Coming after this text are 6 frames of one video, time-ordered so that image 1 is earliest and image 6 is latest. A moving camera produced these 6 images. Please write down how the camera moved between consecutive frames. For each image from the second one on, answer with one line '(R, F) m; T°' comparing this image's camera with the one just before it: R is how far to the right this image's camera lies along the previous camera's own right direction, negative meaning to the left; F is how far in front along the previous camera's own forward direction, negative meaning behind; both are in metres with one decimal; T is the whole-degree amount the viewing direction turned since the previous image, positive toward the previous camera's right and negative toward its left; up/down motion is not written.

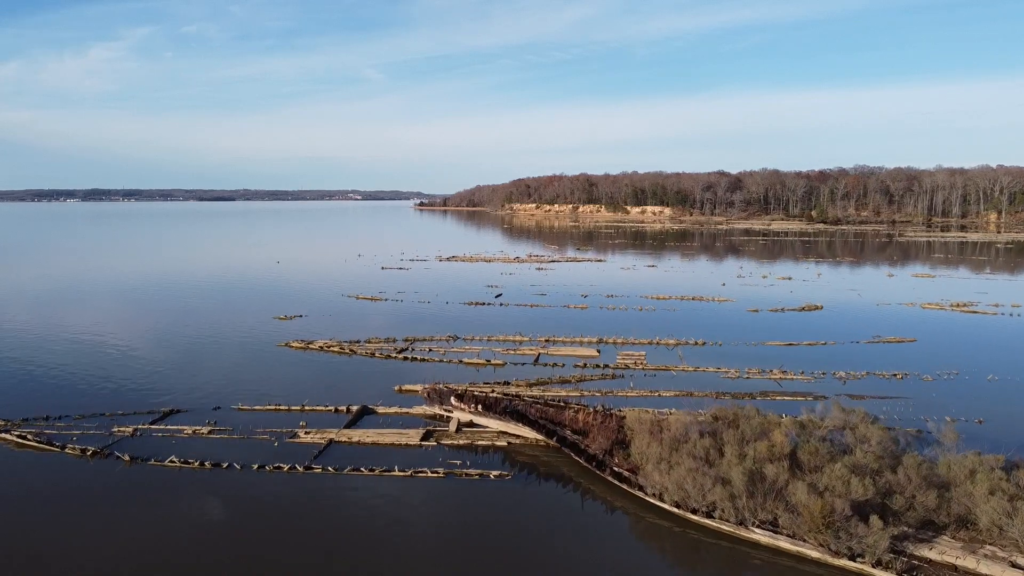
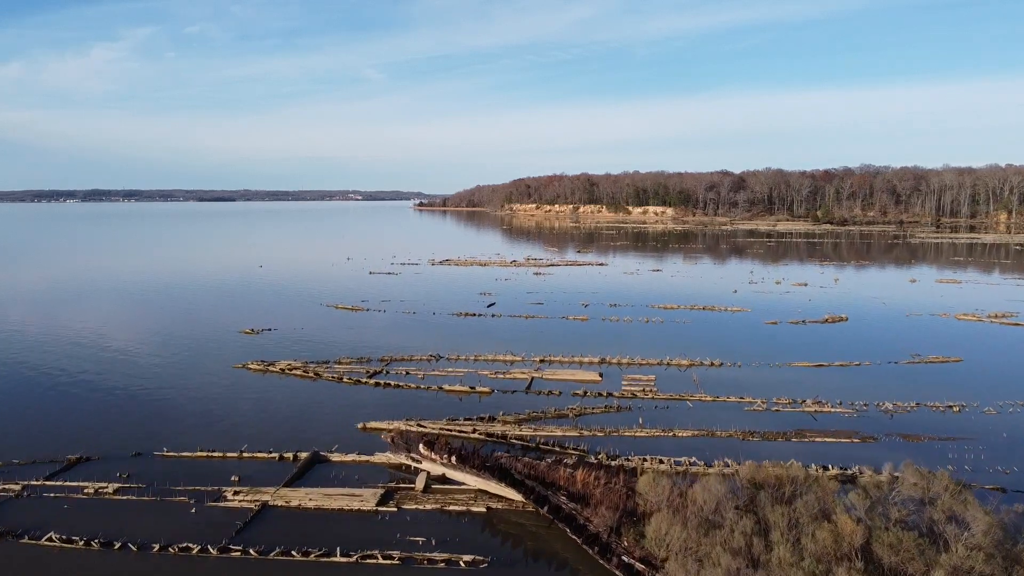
(+0.1, +1.1) m; 0°
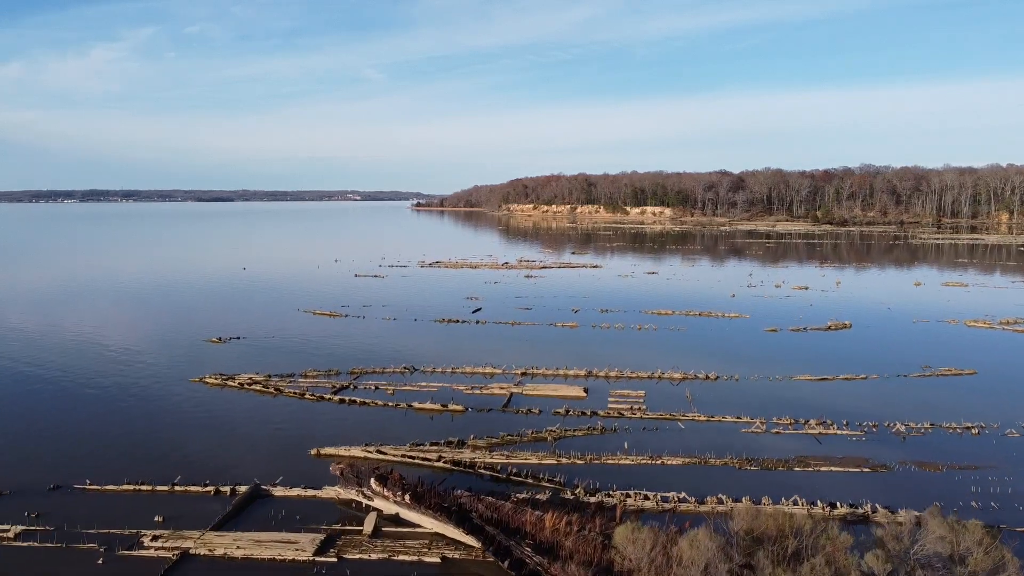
(+0.2, +0.6) m; 0°
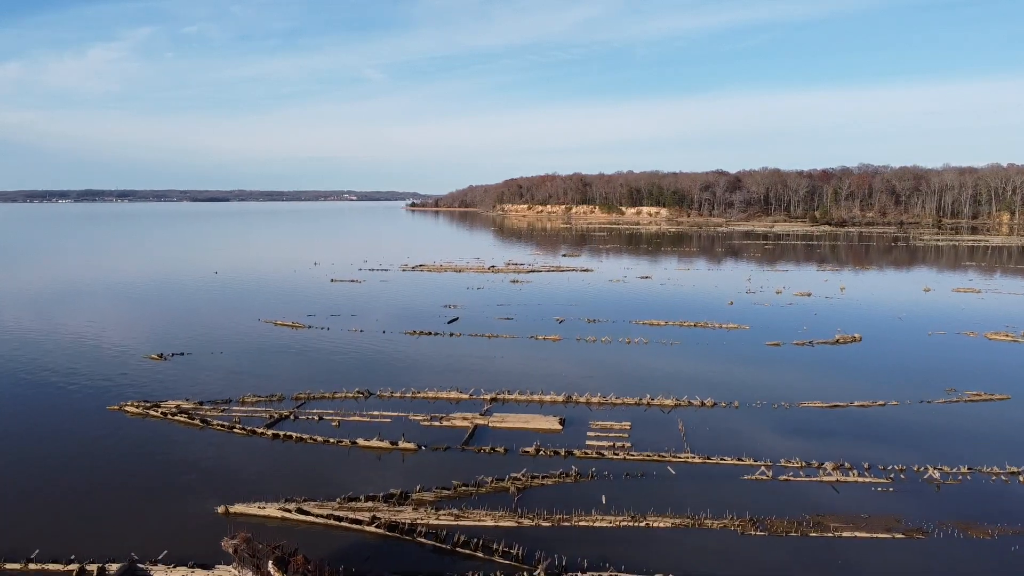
(+0.3, +0.9) m; 0°
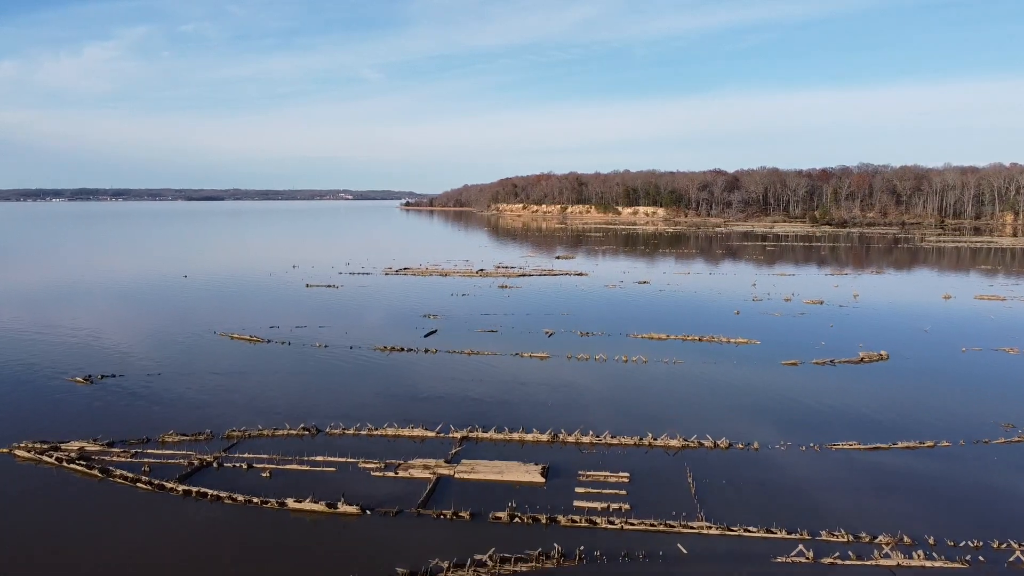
(+0.2, +1.1) m; 0°
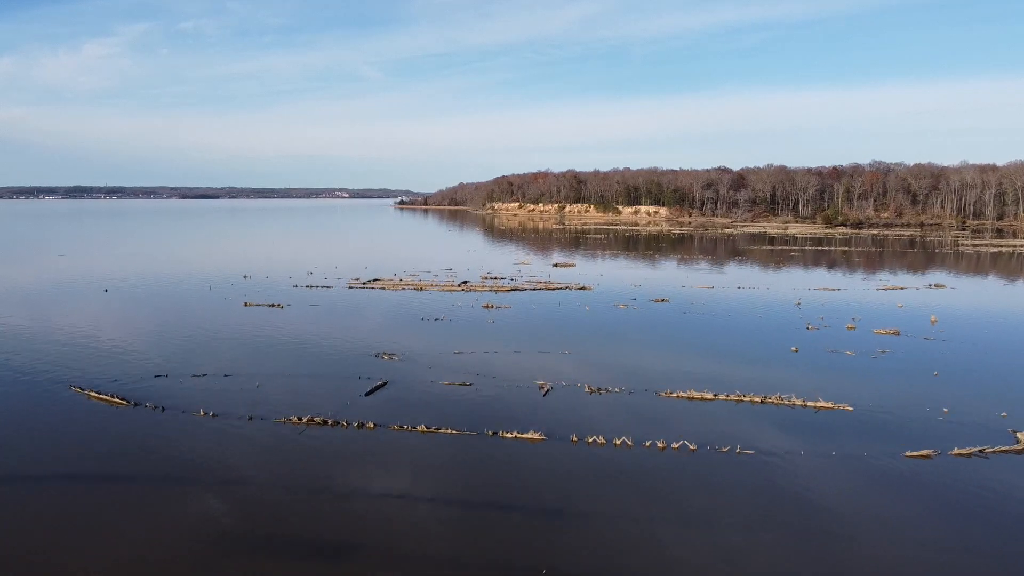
(+0.2, +2.8) m; 0°
